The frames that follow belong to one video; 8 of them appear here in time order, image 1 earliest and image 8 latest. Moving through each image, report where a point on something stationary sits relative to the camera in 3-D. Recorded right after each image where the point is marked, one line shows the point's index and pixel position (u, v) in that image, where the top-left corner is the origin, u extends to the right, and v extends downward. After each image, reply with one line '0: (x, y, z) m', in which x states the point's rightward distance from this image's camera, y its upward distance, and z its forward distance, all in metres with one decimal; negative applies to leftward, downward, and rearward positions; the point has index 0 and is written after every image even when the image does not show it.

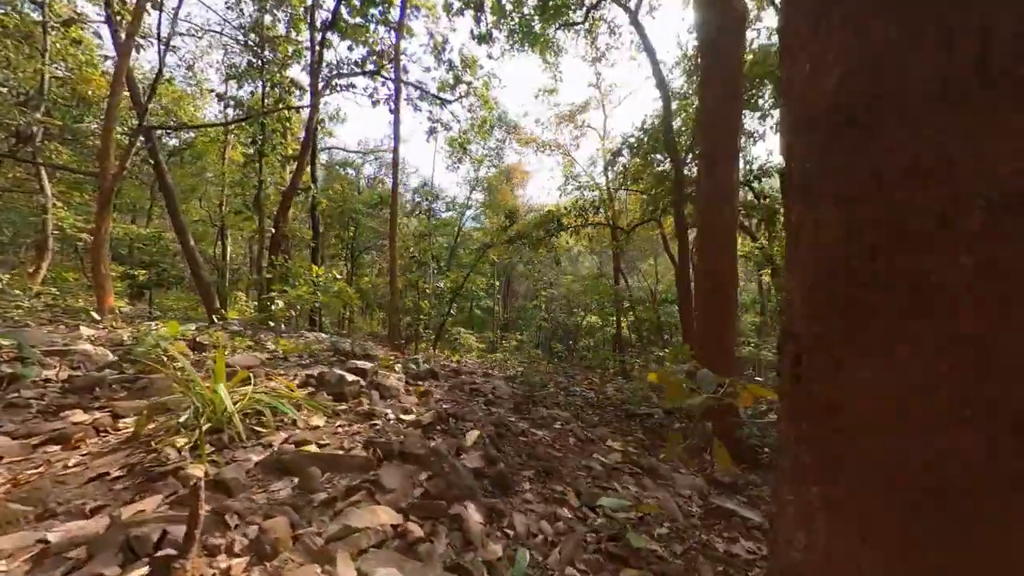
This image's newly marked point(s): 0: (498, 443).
0: (-0.1, -1.1, +3.8) m
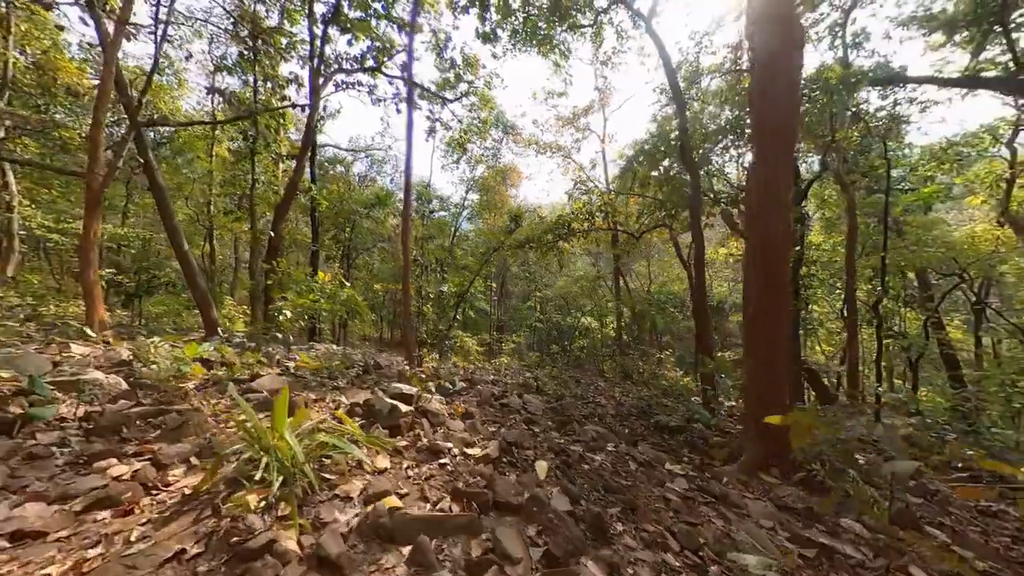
0: (+0.4, -1.3, +3.5) m
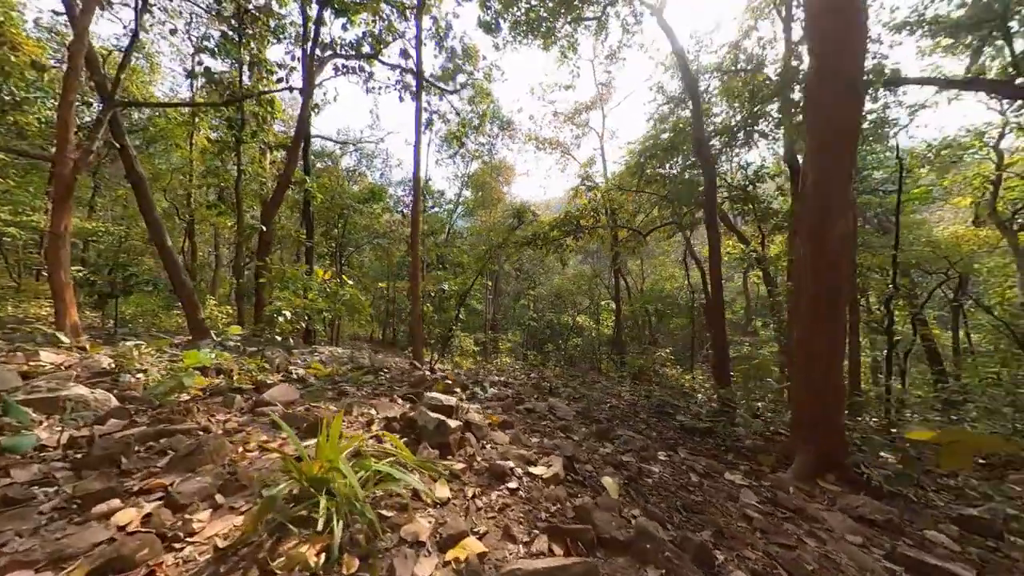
0: (+0.8, -1.3, +3.1) m
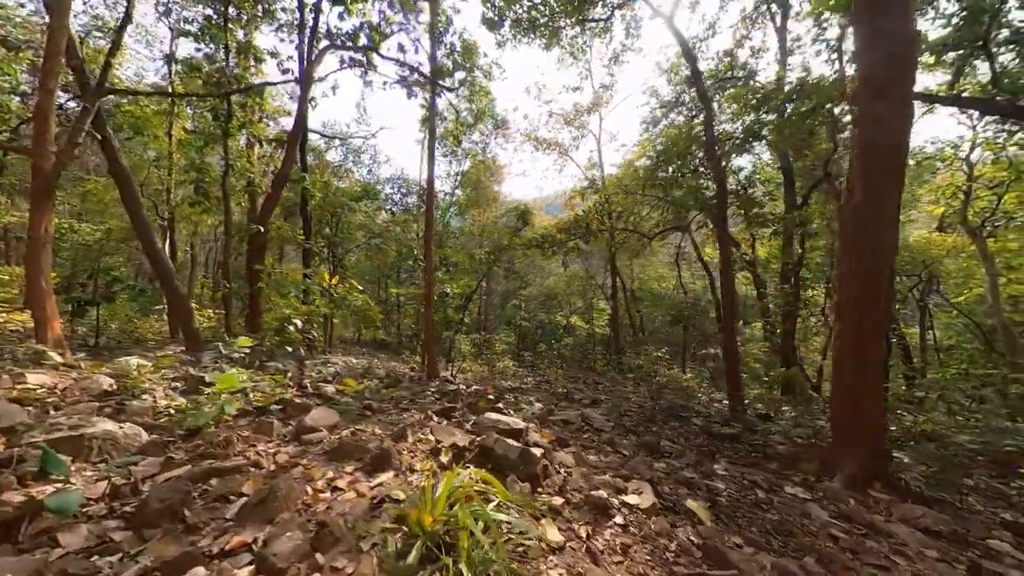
0: (+1.2, -1.3, +2.9) m
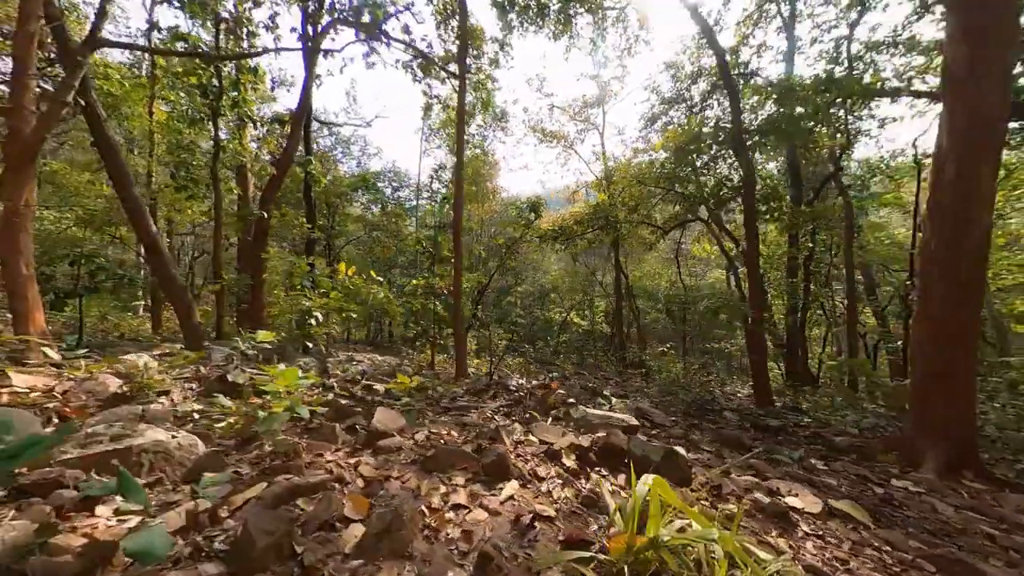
0: (+1.9, -1.2, +2.6) m
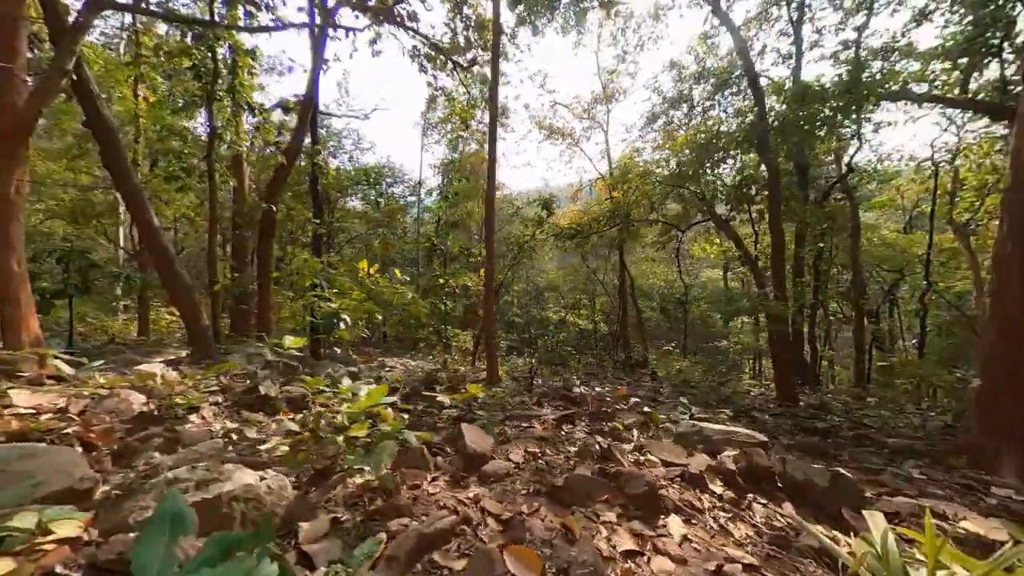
0: (+2.4, -1.2, +2.4) m
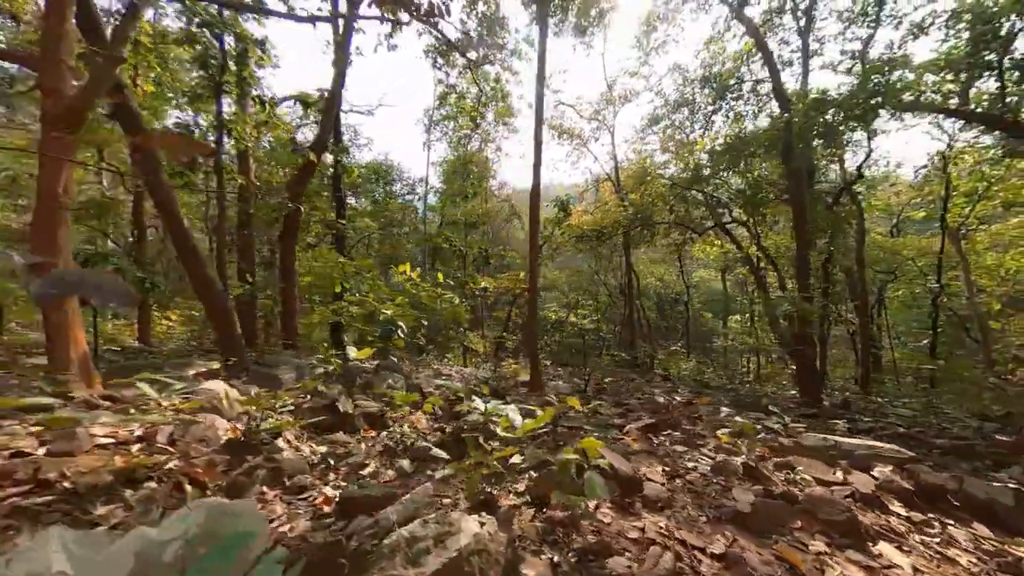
0: (+3.1, -1.2, +2.4) m
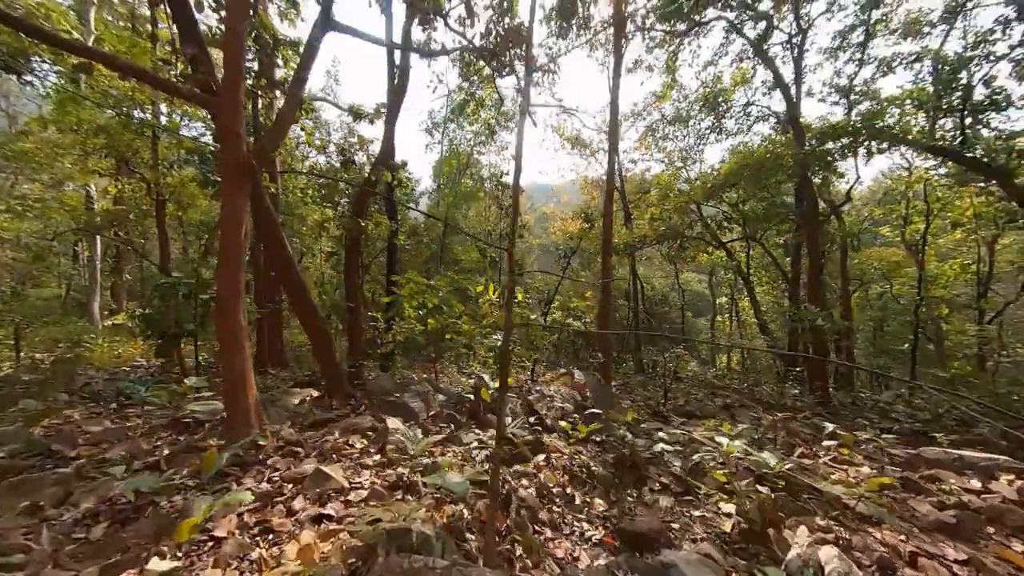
0: (+4.1, -1.5, +3.1) m
